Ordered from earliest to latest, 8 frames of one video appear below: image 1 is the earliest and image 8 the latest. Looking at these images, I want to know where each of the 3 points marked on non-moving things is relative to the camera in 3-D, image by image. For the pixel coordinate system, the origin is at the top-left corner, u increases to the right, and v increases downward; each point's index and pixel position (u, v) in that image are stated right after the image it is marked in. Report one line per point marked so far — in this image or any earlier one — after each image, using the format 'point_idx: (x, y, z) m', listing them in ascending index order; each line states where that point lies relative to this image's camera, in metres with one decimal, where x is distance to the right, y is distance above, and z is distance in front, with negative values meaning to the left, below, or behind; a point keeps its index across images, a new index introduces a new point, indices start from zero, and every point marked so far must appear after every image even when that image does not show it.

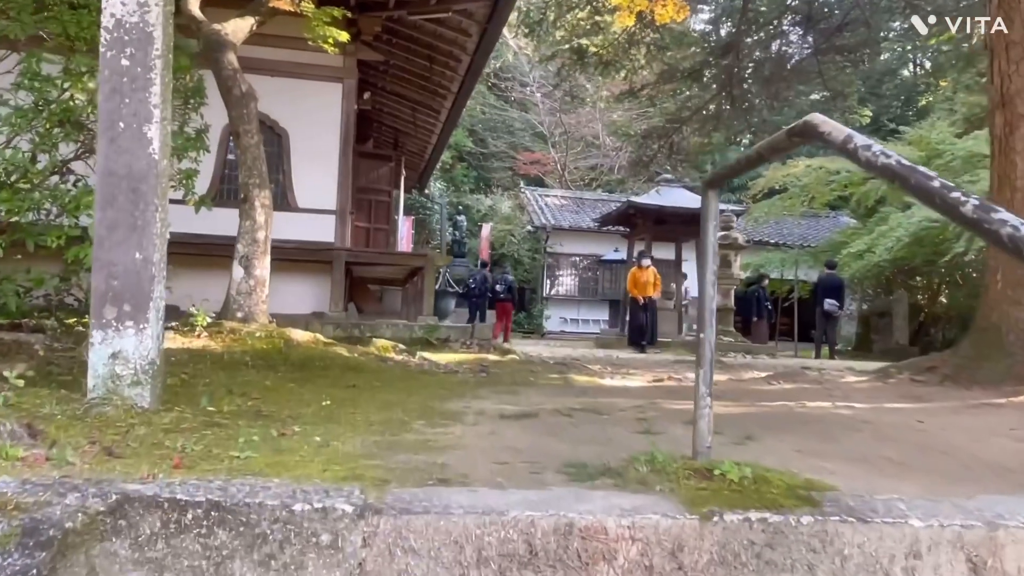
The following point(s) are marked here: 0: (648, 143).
0: (+1.7, +1.7, +9.7) m
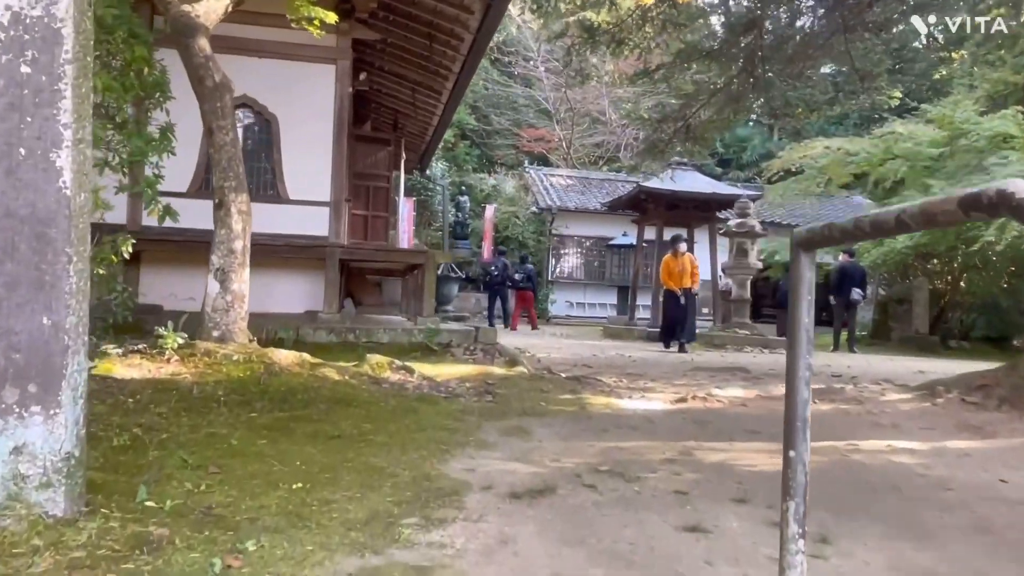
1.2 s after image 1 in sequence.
0: (+1.7, +1.8, +9.1) m
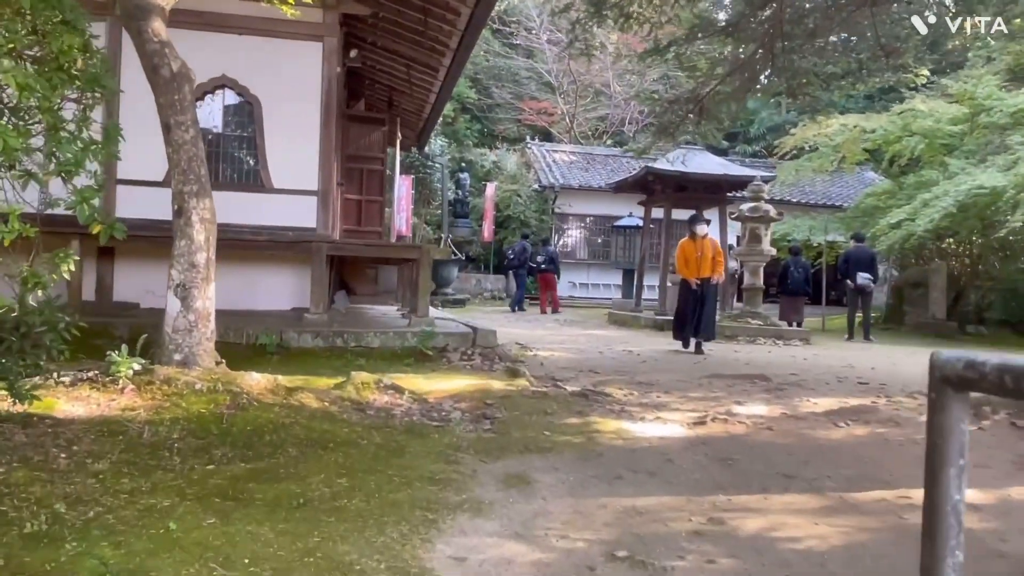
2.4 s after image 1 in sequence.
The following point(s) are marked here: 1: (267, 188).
0: (+1.7, +1.9, +8.6) m
1: (-2.2, +0.9, +7.1) m
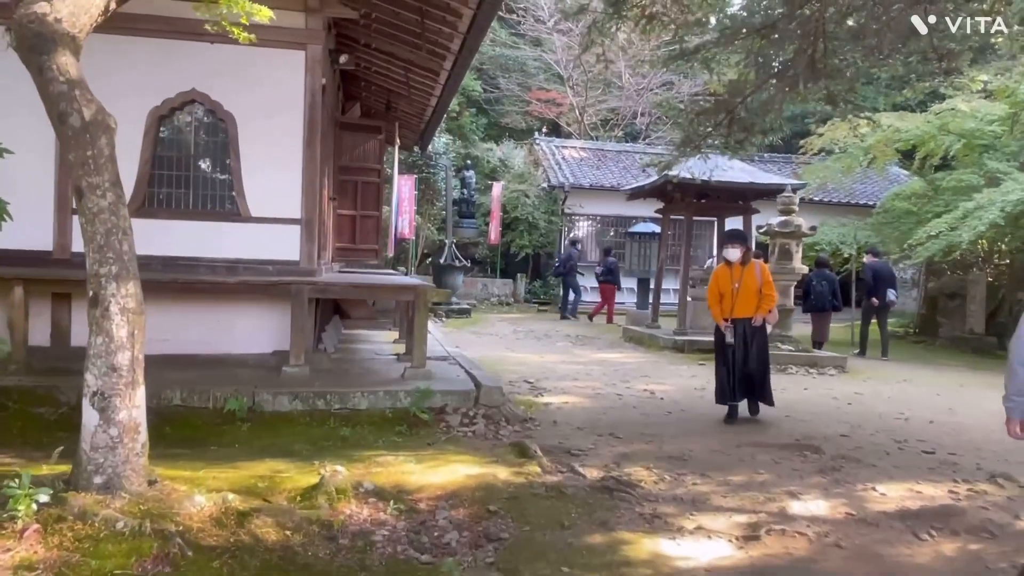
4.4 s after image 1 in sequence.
0: (+1.8, +1.6, +7.7) m
1: (-2.1, +0.6, +6.3) m
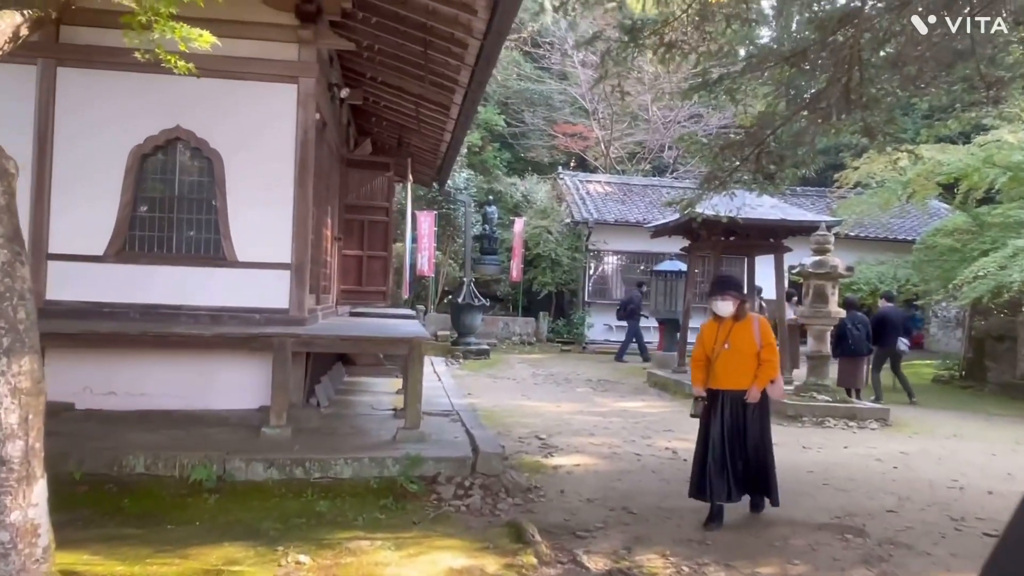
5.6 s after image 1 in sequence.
0: (+1.9, +1.2, +7.1) m
1: (-2.1, +0.2, +5.8) m
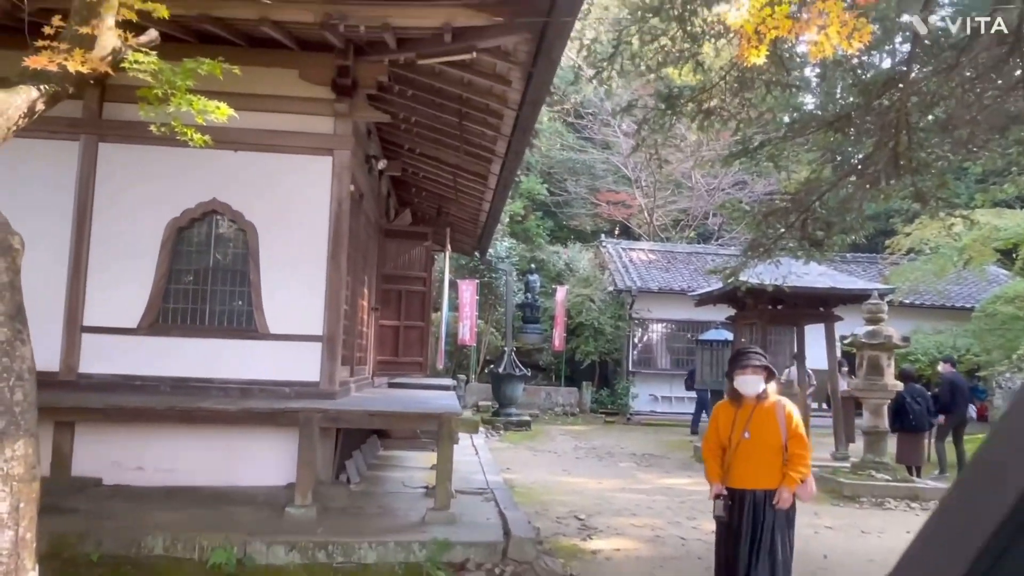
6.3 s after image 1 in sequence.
0: (+2.2, +0.6, +6.9) m
1: (-1.8, -0.3, +5.8) m
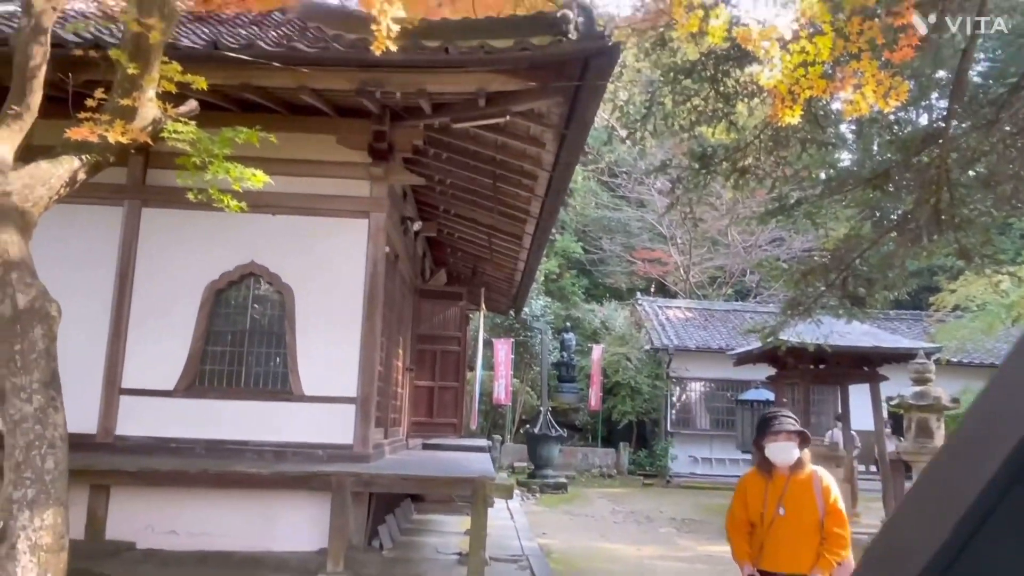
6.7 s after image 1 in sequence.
0: (+2.5, +0.1, +6.8) m
1: (-1.6, -0.8, +5.8) m
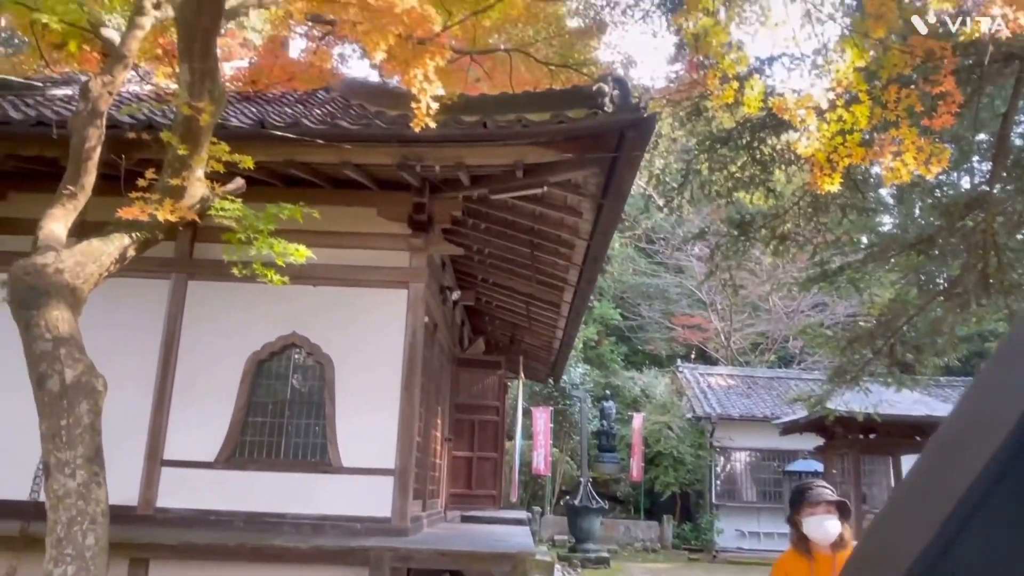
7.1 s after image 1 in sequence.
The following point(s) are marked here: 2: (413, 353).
0: (+2.8, -0.5, +6.6) m
1: (-1.3, -1.3, +5.7) m
2: (-0.7, -0.5, +5.9) m
